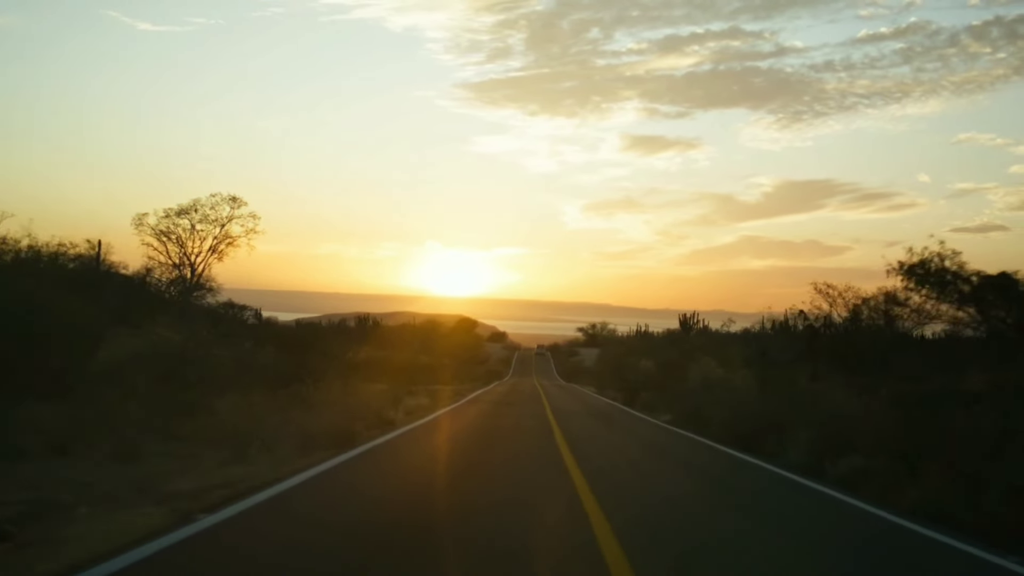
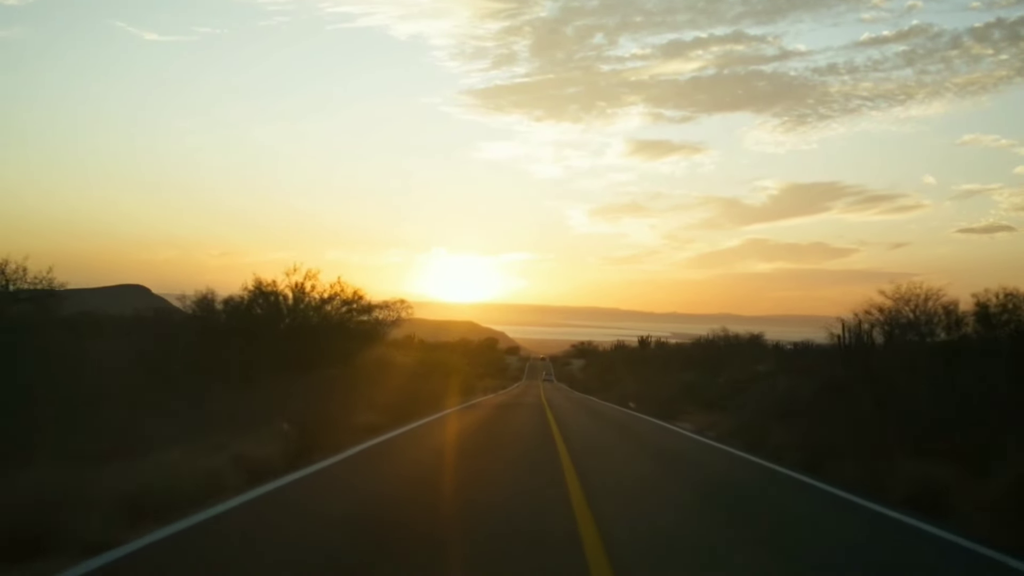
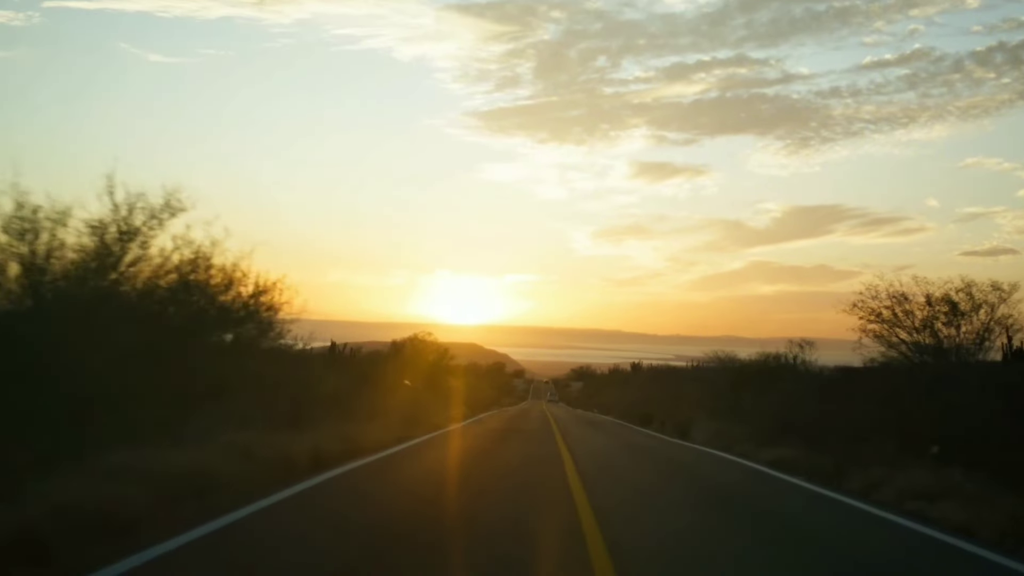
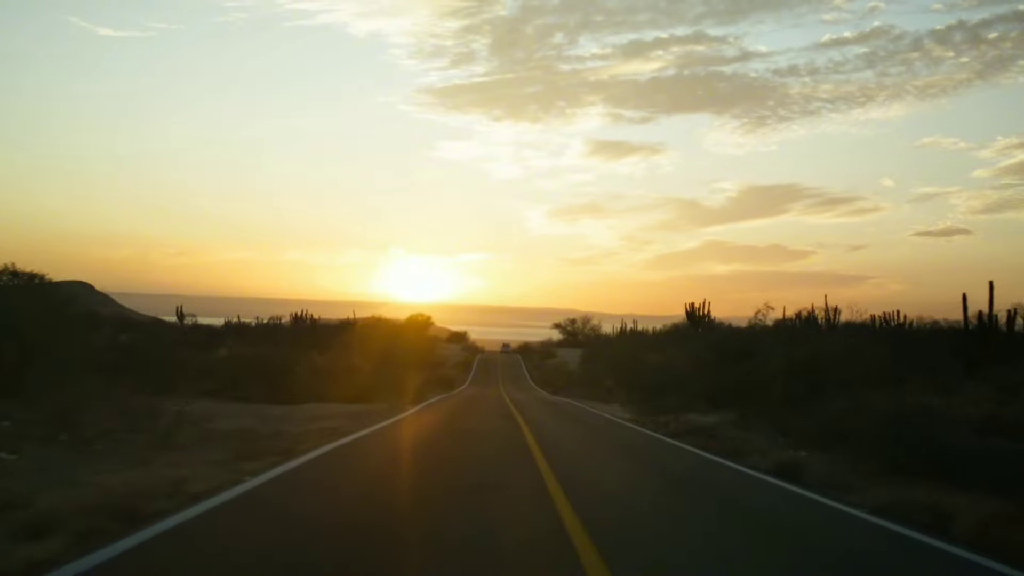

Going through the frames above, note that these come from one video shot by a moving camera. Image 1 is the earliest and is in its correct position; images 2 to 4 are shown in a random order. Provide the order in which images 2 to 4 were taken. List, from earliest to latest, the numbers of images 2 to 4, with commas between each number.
4, 3, 2
